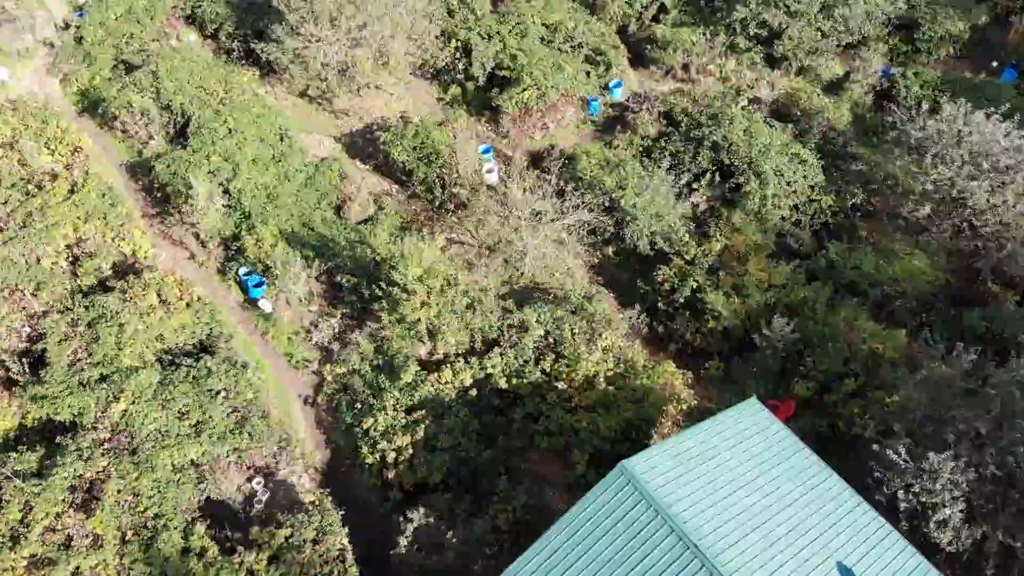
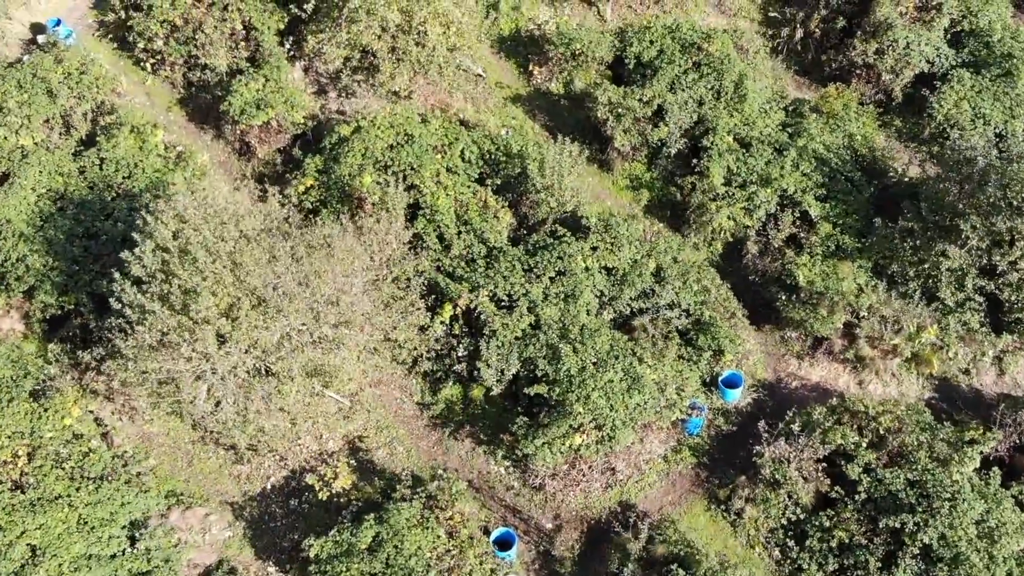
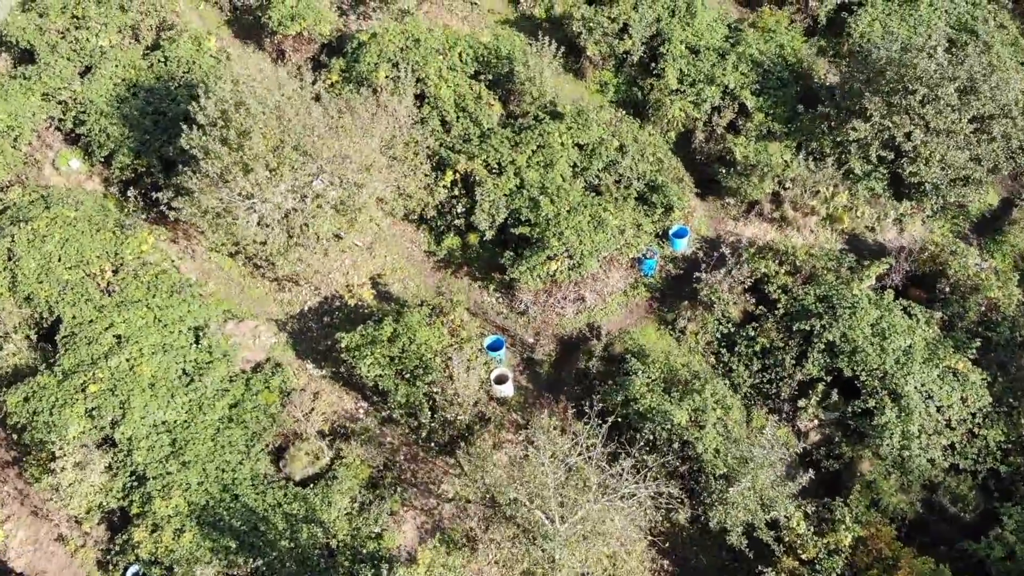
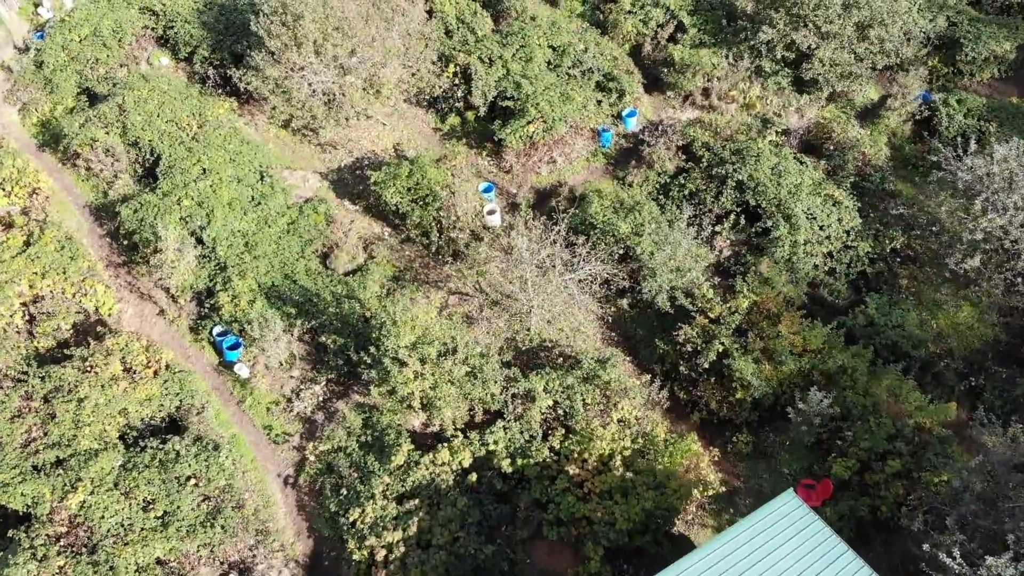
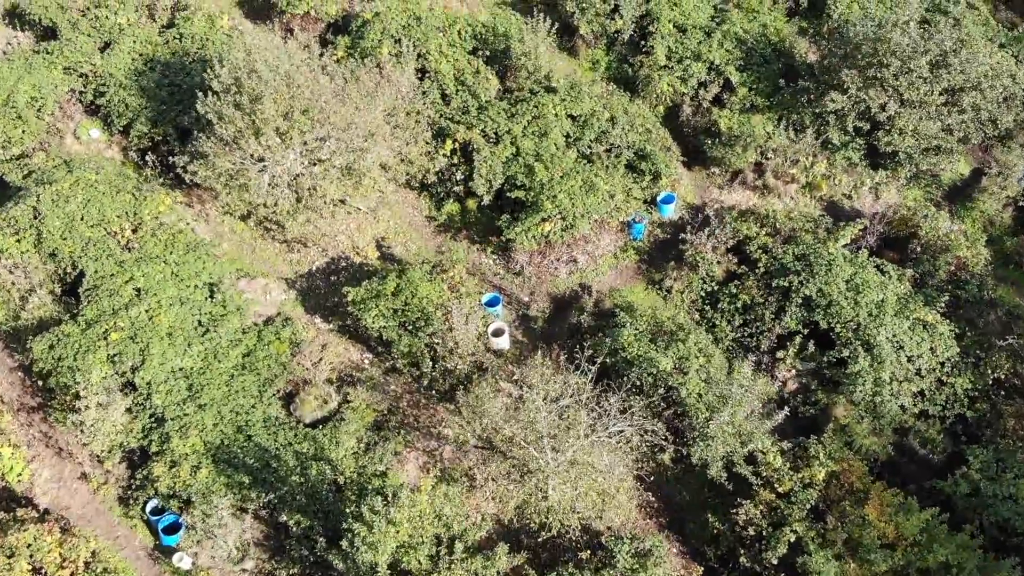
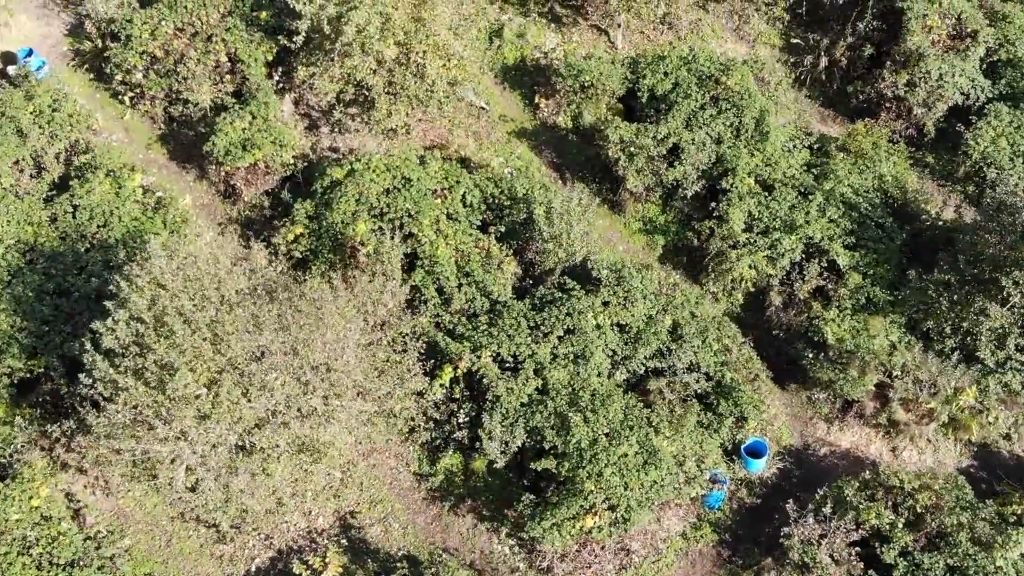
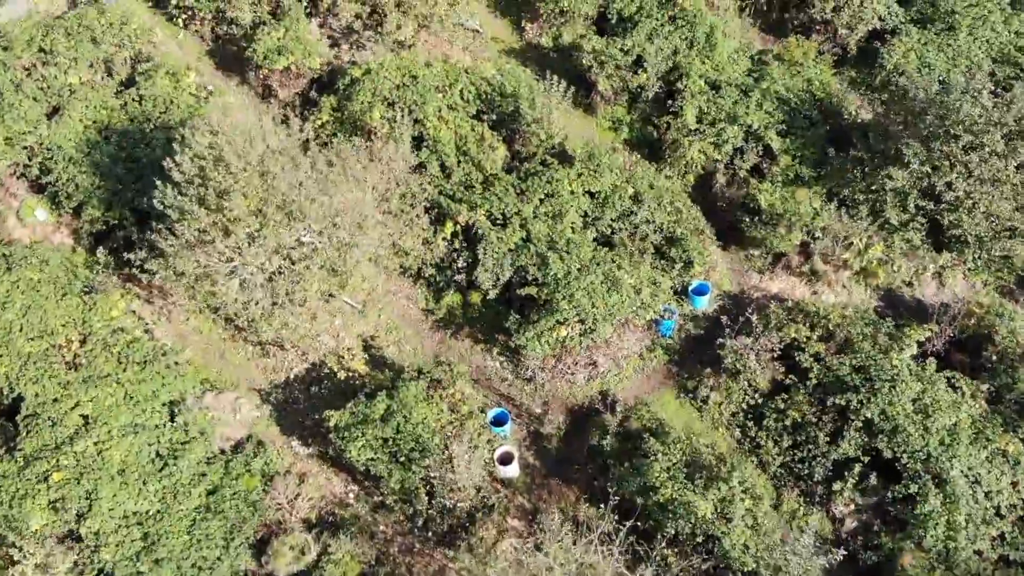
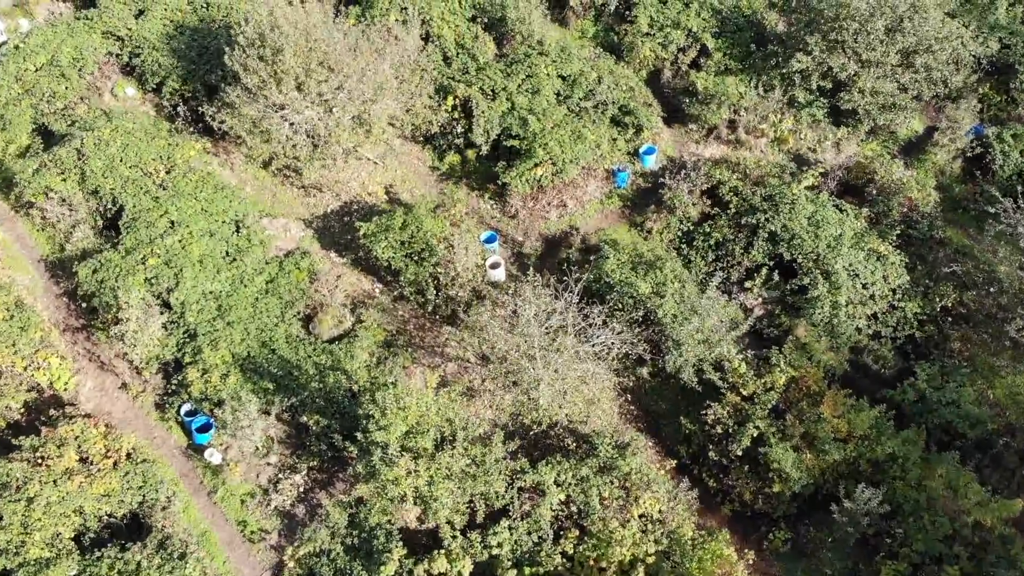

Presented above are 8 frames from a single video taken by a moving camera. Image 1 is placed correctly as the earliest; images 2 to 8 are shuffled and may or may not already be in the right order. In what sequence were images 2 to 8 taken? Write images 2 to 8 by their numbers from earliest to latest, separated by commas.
4, 8, 5, 3, 7, 2, 6
